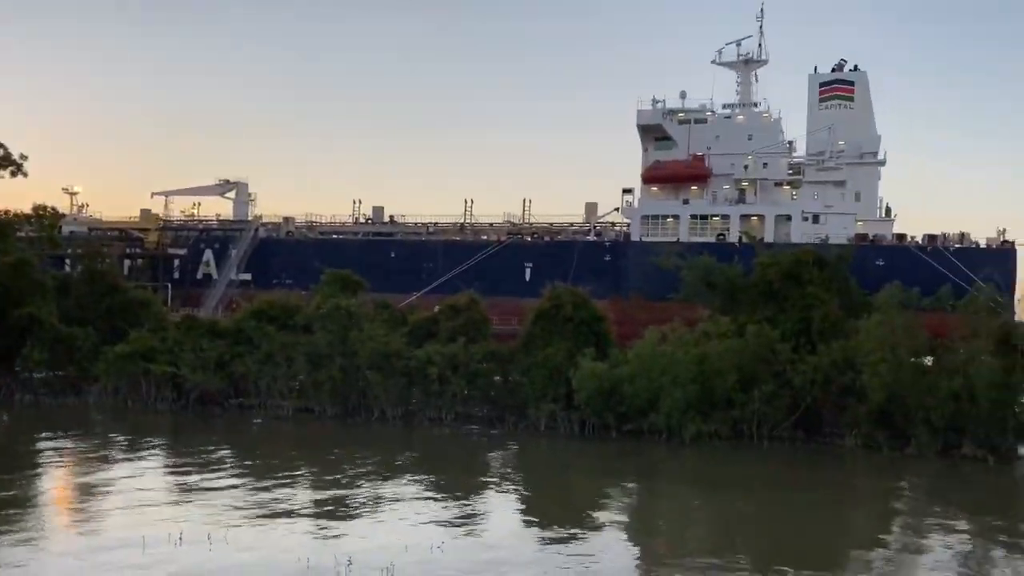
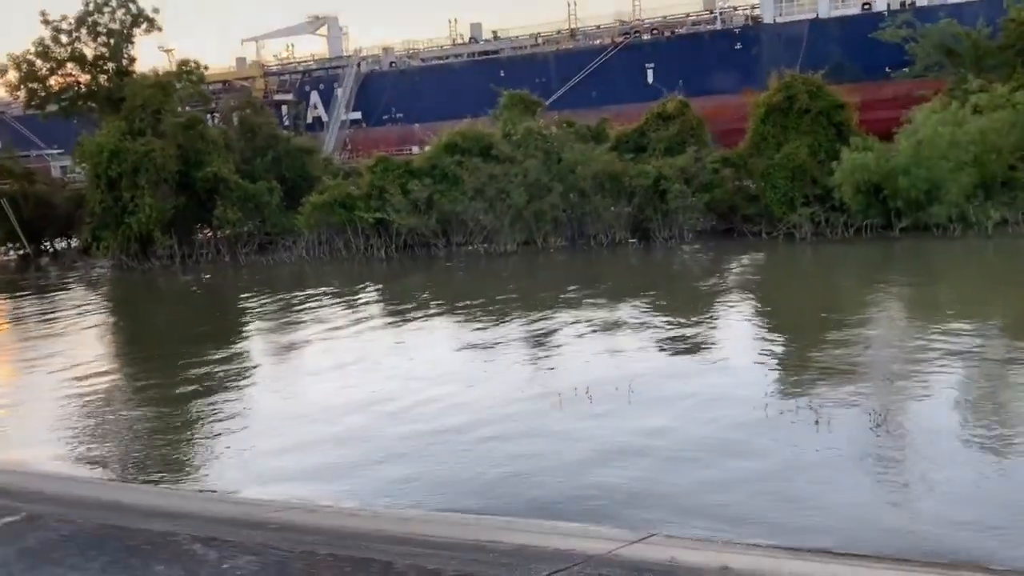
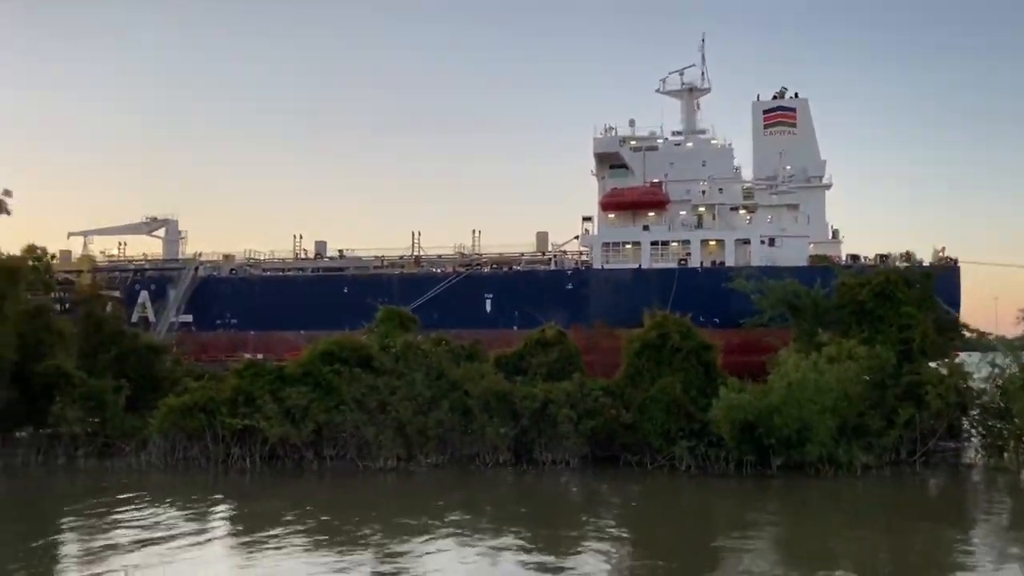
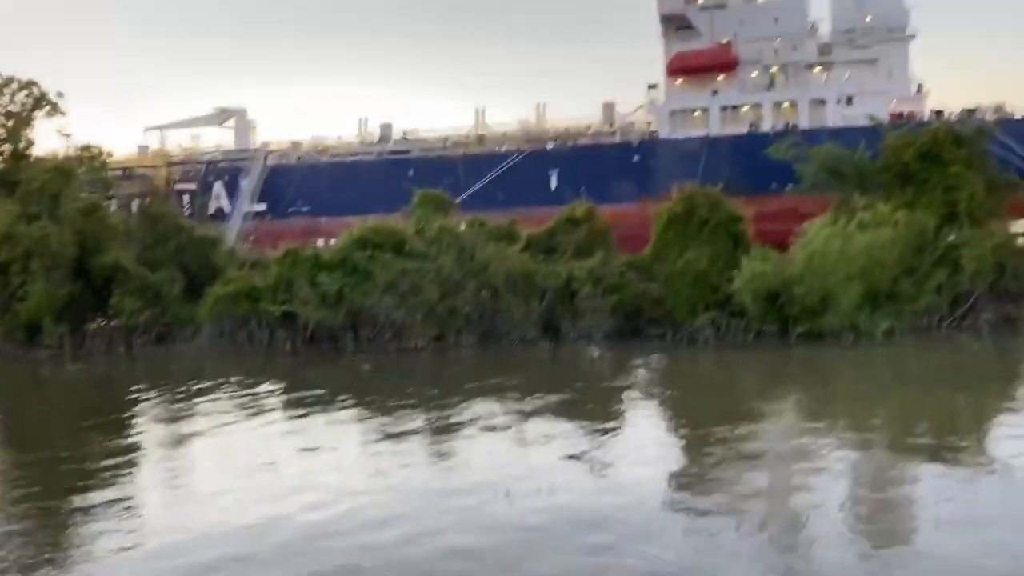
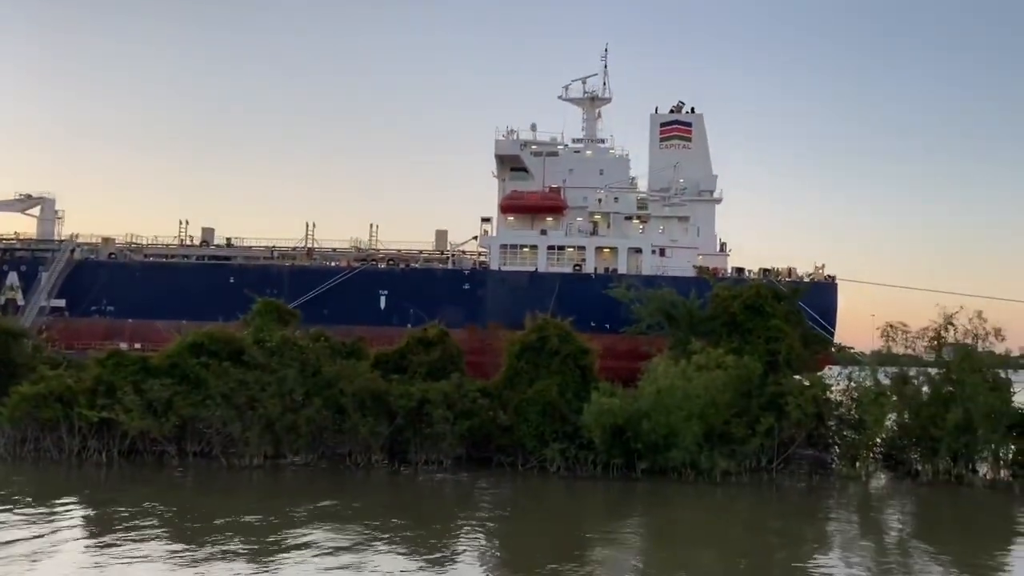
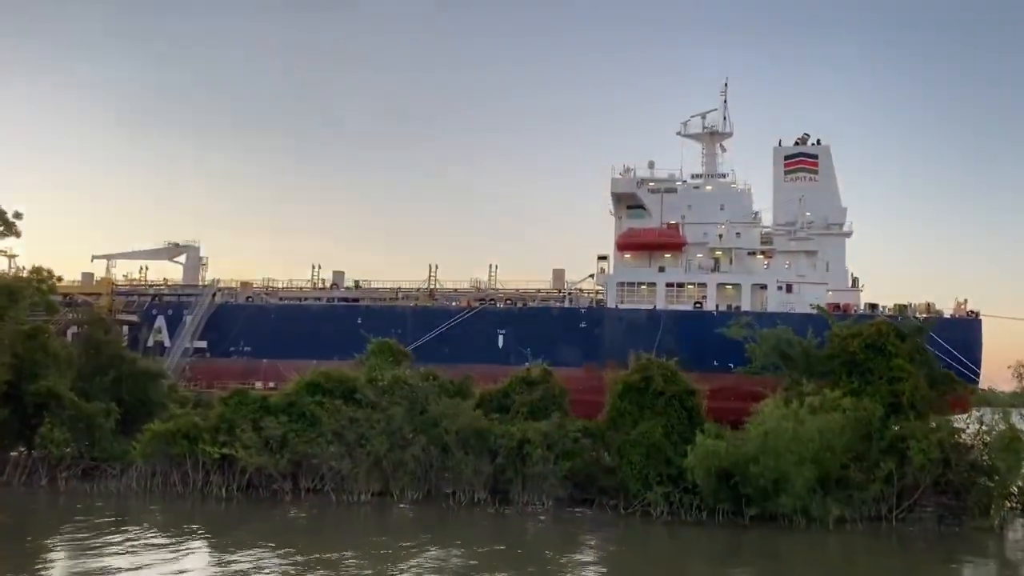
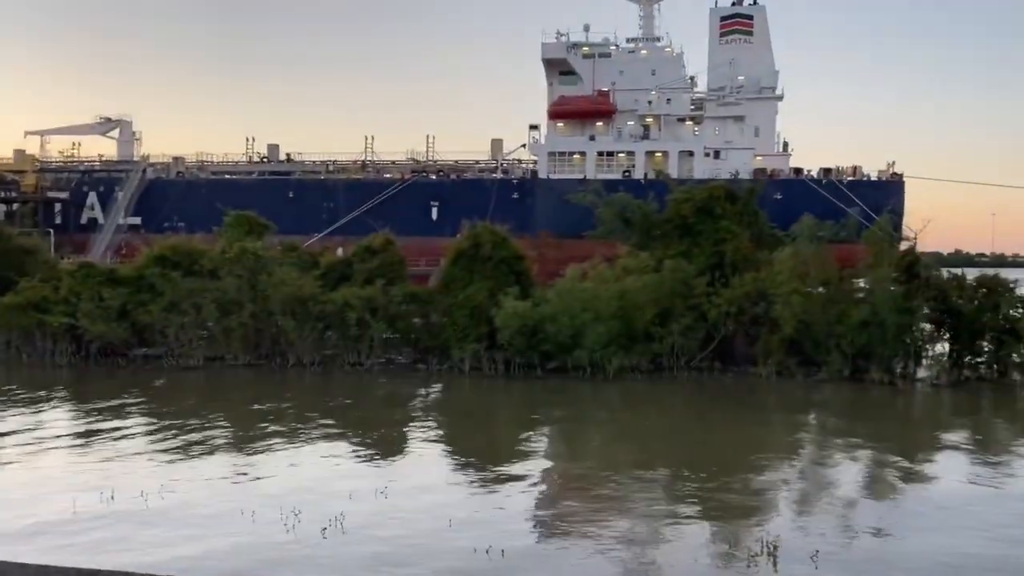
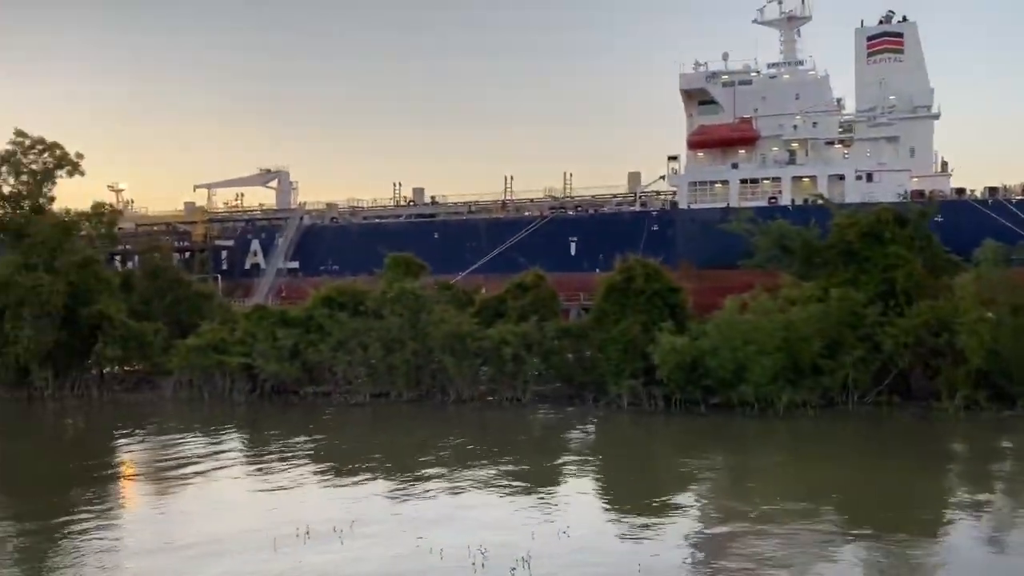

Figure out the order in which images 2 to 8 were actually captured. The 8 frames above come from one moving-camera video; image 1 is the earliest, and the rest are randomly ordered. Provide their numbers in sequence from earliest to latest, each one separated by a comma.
7, 8, 2, 4, 6, 5, 3
